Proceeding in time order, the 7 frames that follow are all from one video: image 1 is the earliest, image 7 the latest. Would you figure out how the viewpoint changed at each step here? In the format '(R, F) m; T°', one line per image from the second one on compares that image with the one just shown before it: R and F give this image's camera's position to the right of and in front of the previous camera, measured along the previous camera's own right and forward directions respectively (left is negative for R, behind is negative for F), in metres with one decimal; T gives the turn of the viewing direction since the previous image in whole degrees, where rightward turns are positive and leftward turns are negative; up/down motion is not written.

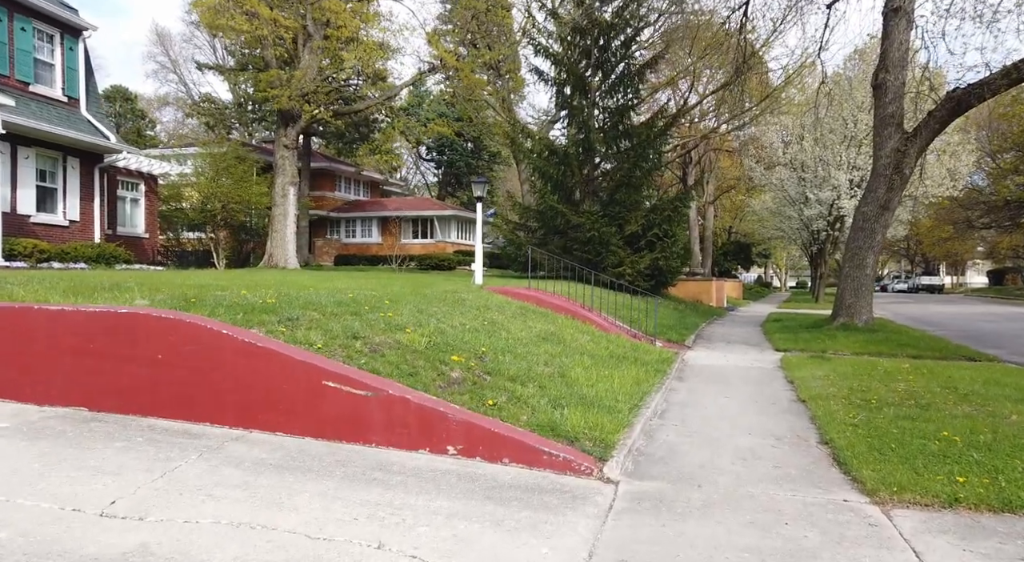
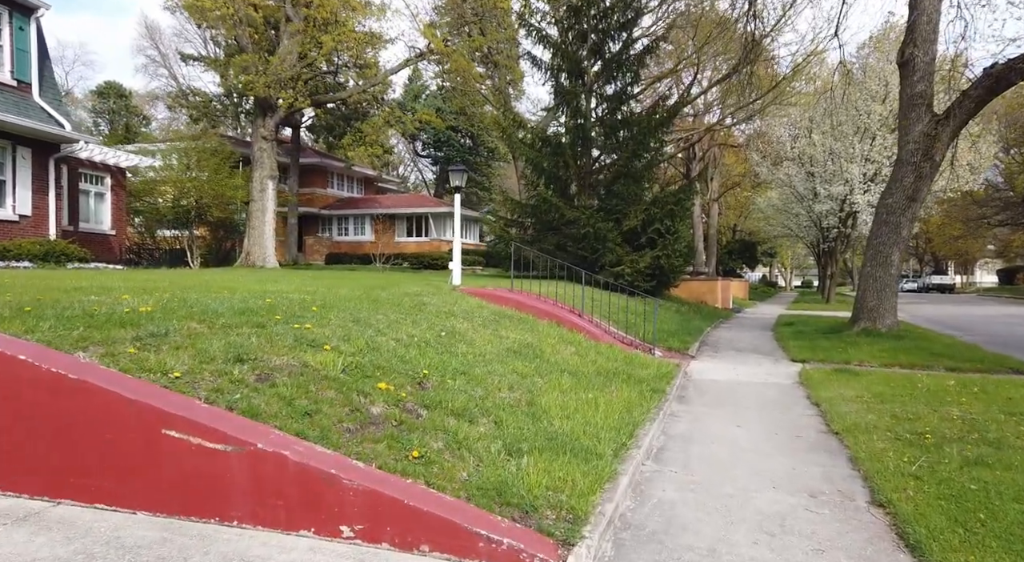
(+0.4, +1.5) m; 0°
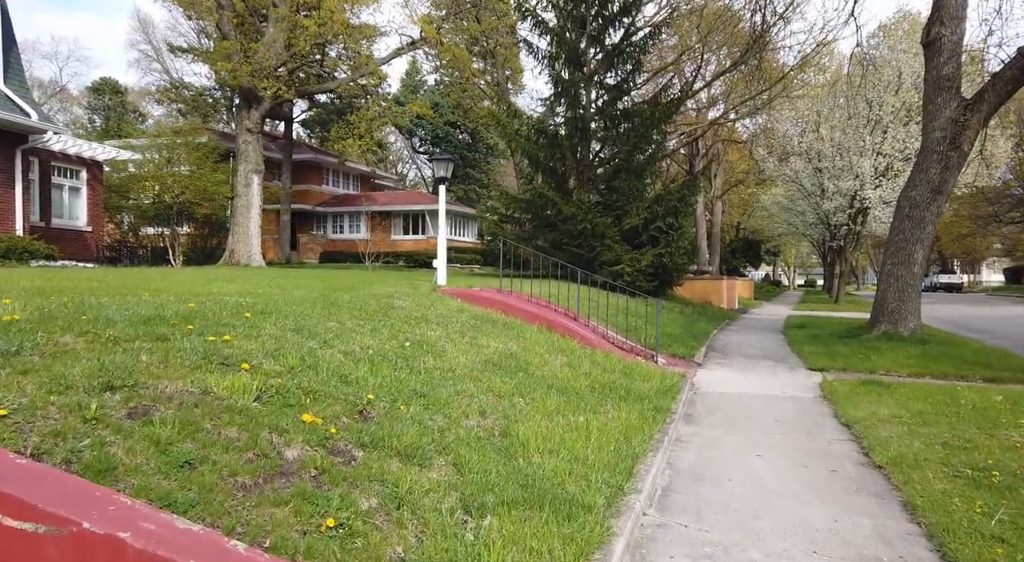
(+0.2, +1.0) m; 0°
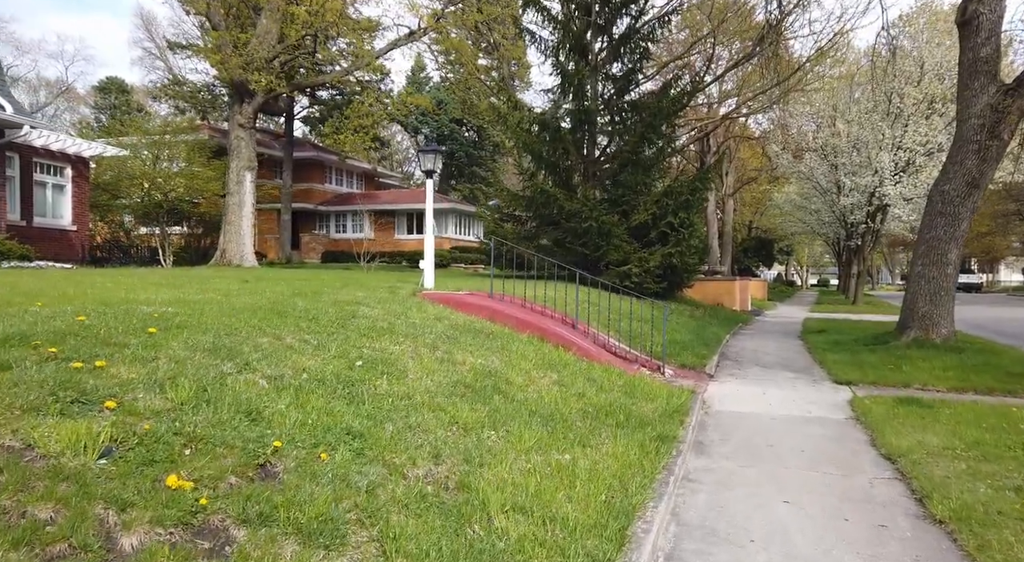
(+0.2, +0.9) m; -1°
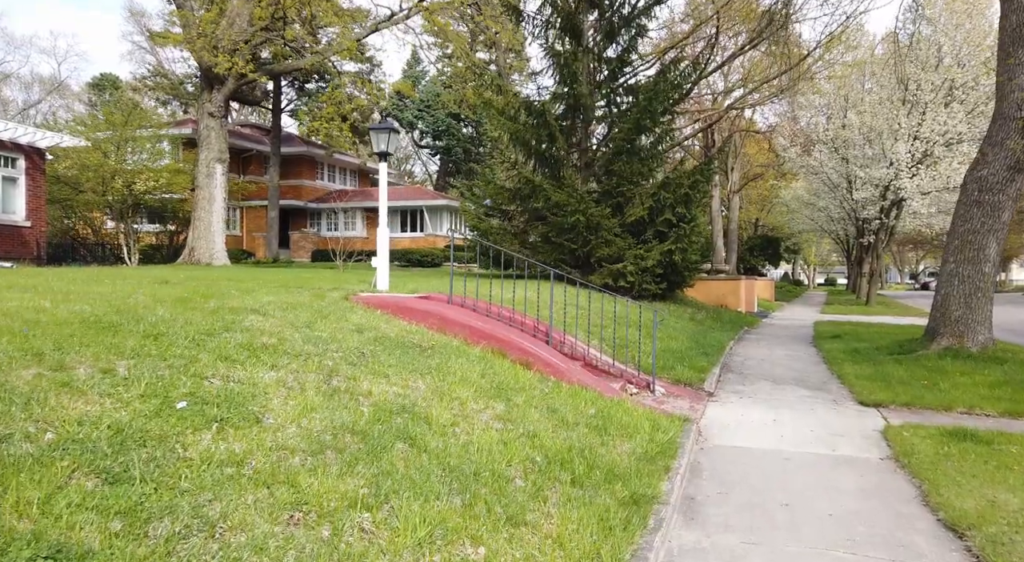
(+0.5, +1.4) m; 0°
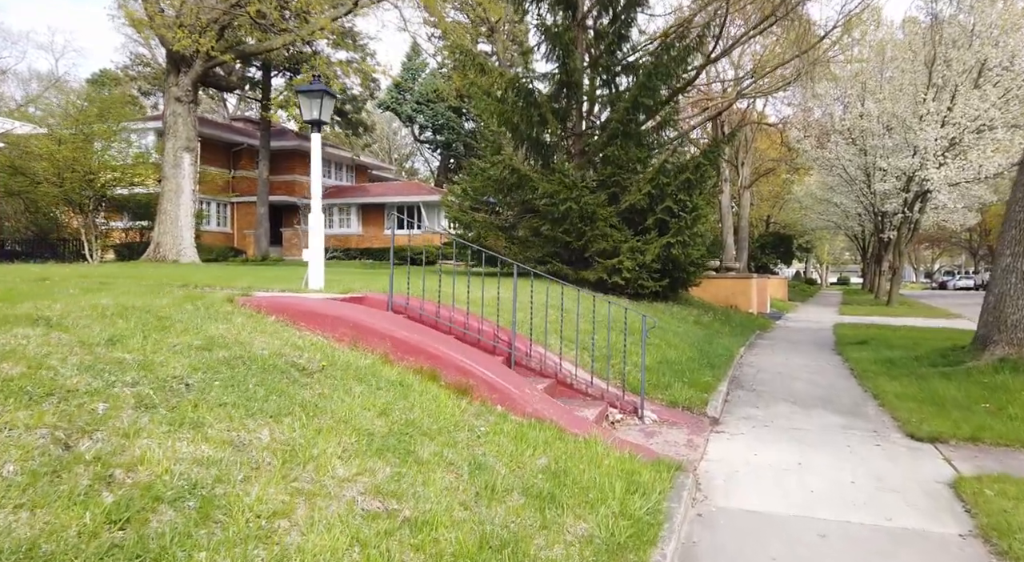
(+0.5, +1.6) m; -1°
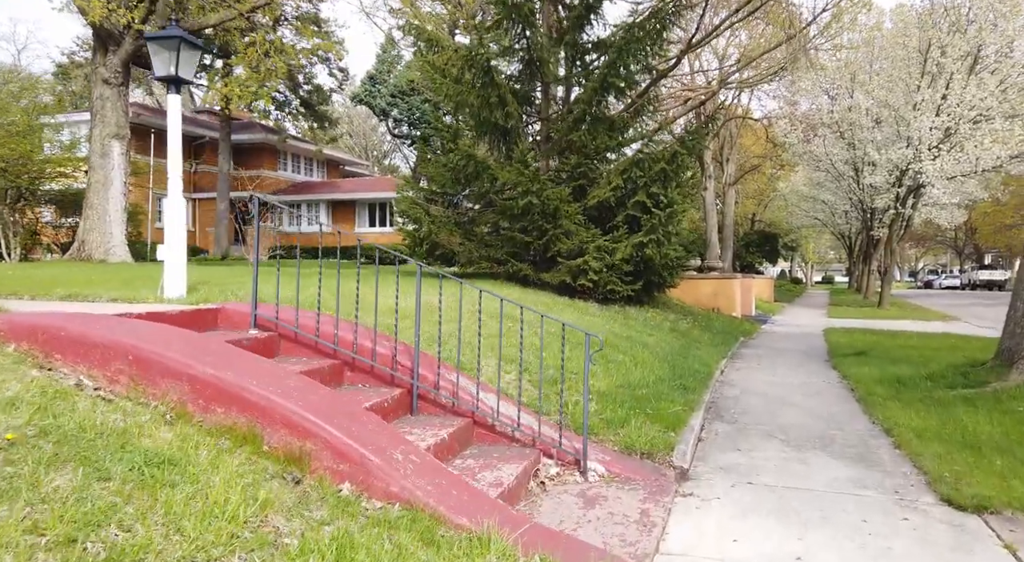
(+0.6, +1.6) m; +1°
